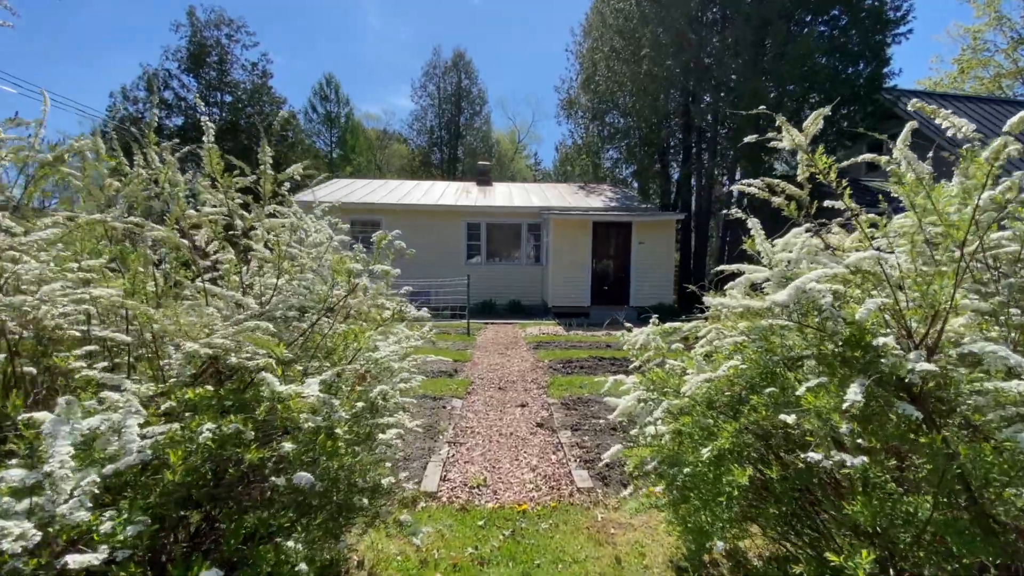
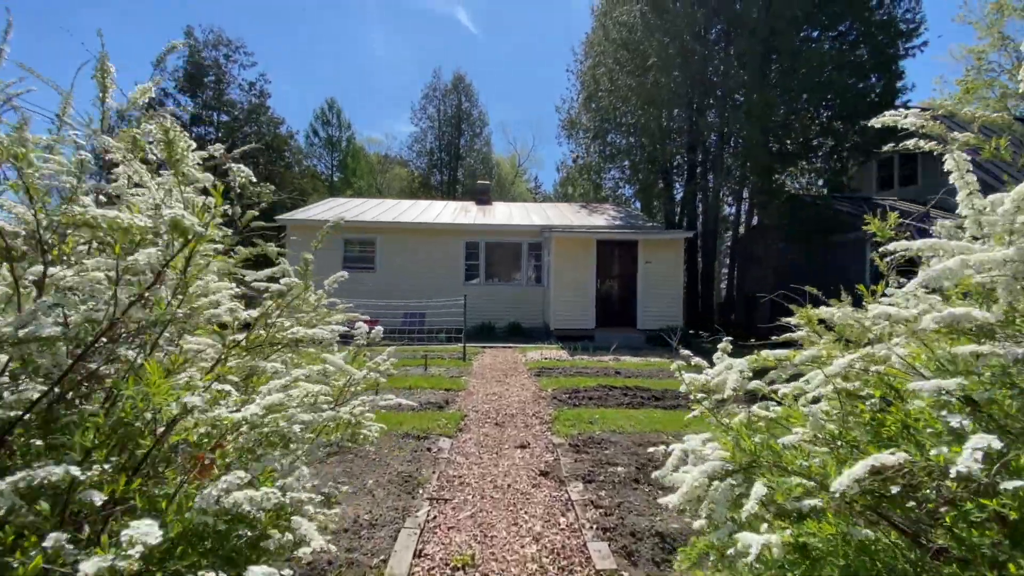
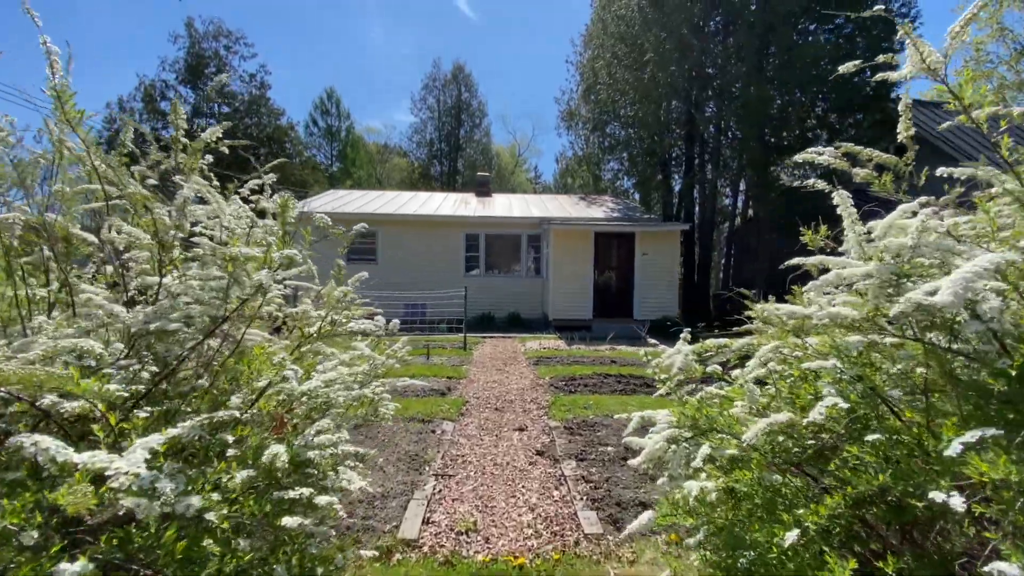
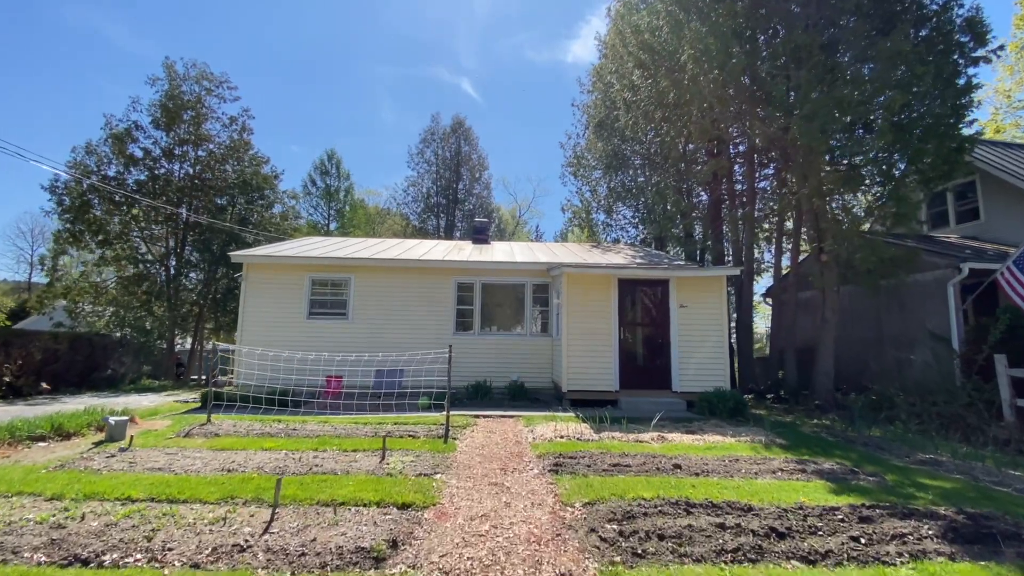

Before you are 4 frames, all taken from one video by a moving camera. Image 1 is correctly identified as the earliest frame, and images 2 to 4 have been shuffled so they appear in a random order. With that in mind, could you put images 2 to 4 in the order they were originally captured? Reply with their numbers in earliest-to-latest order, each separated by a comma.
3, 2, 4
